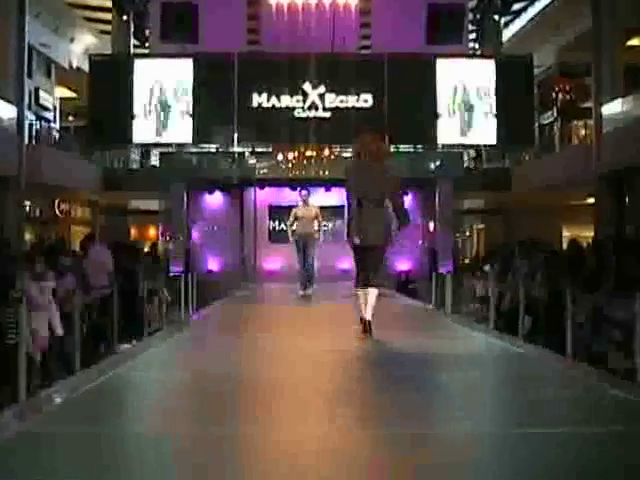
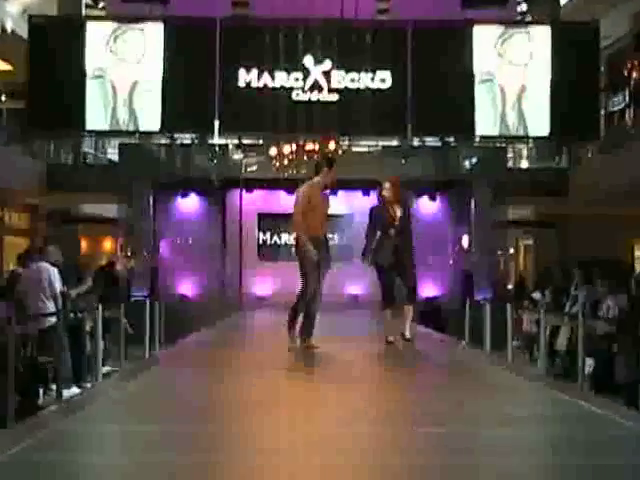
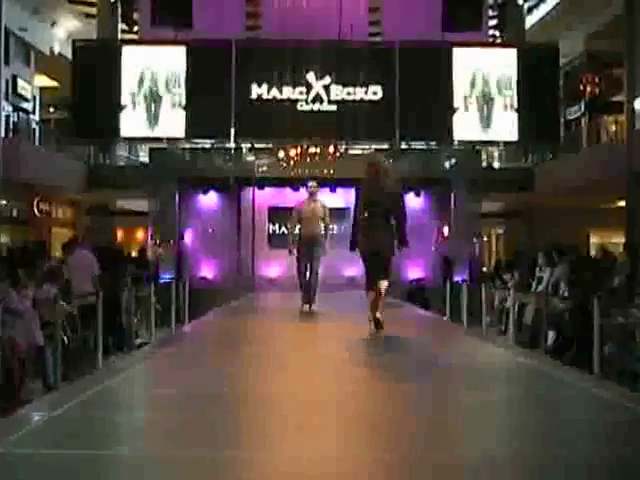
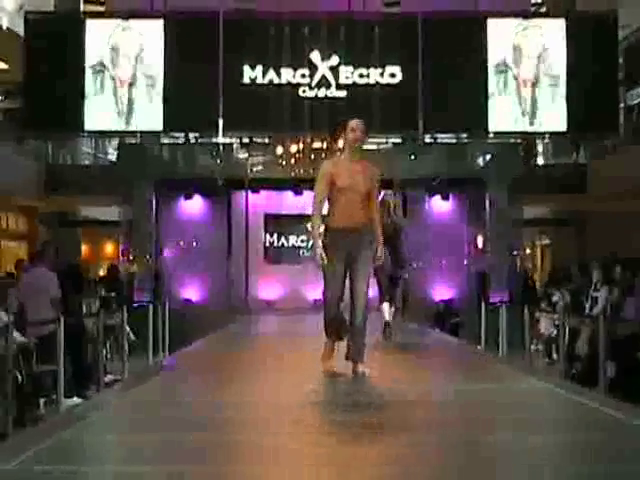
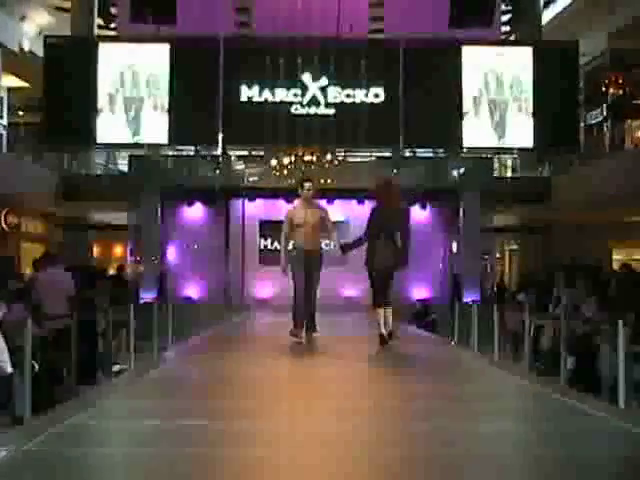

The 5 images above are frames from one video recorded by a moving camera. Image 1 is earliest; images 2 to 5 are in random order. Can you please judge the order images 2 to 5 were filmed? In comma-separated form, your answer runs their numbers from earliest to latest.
3, 5, 2, 4
